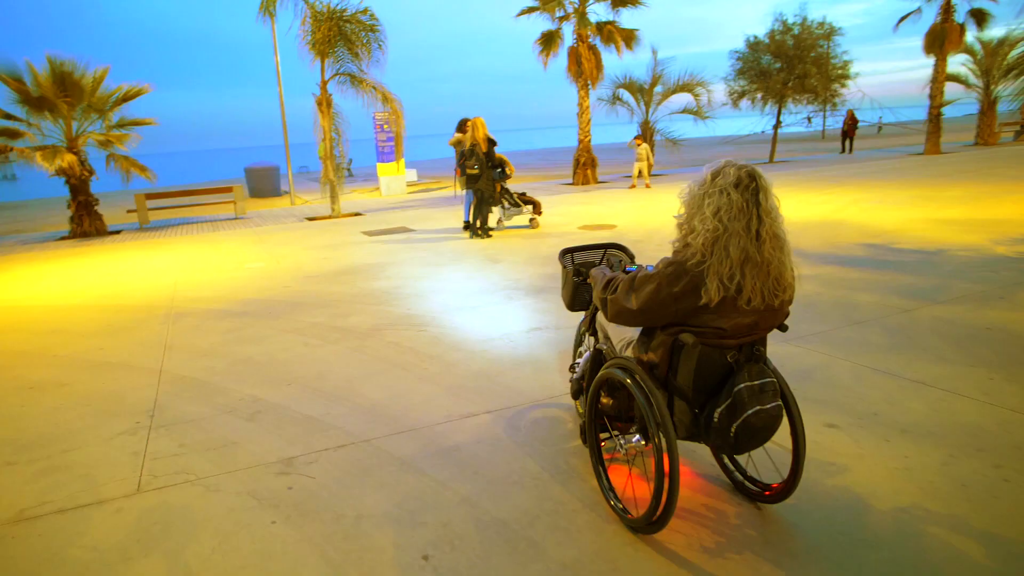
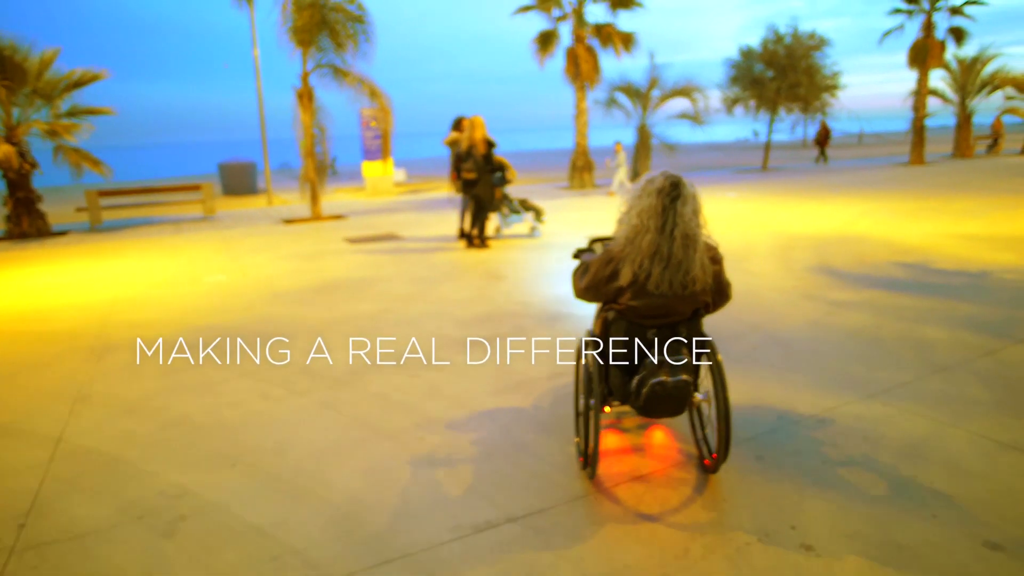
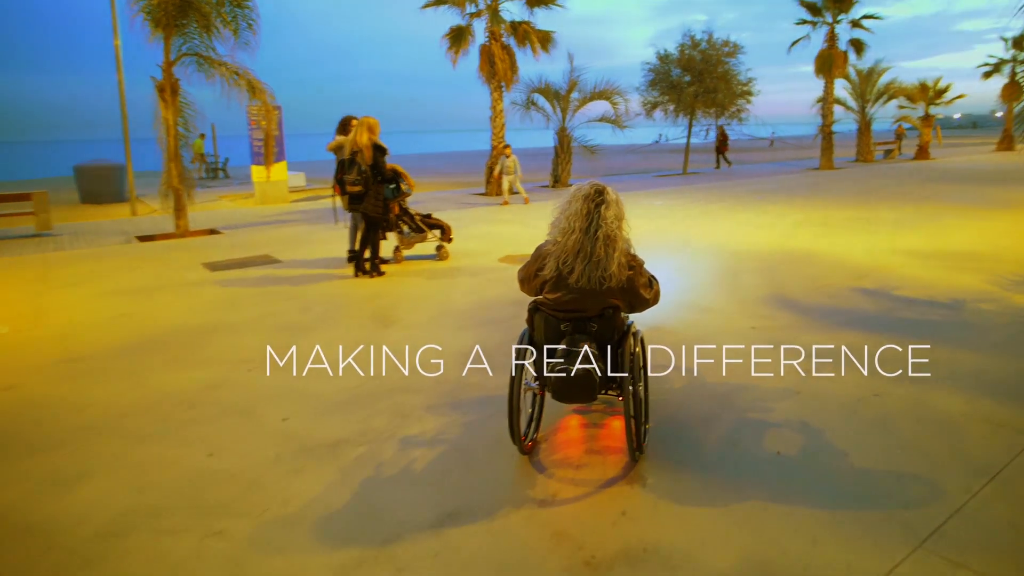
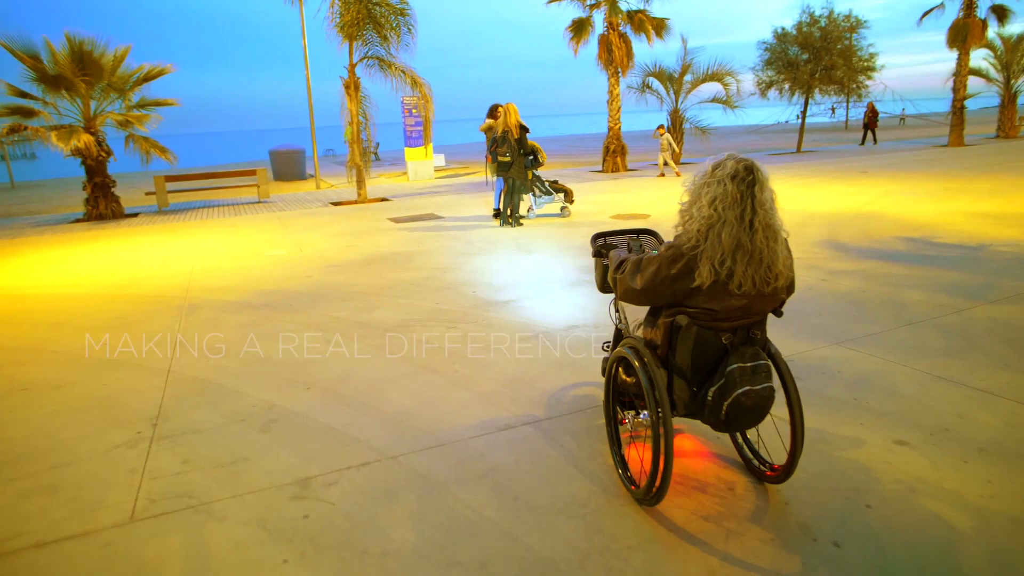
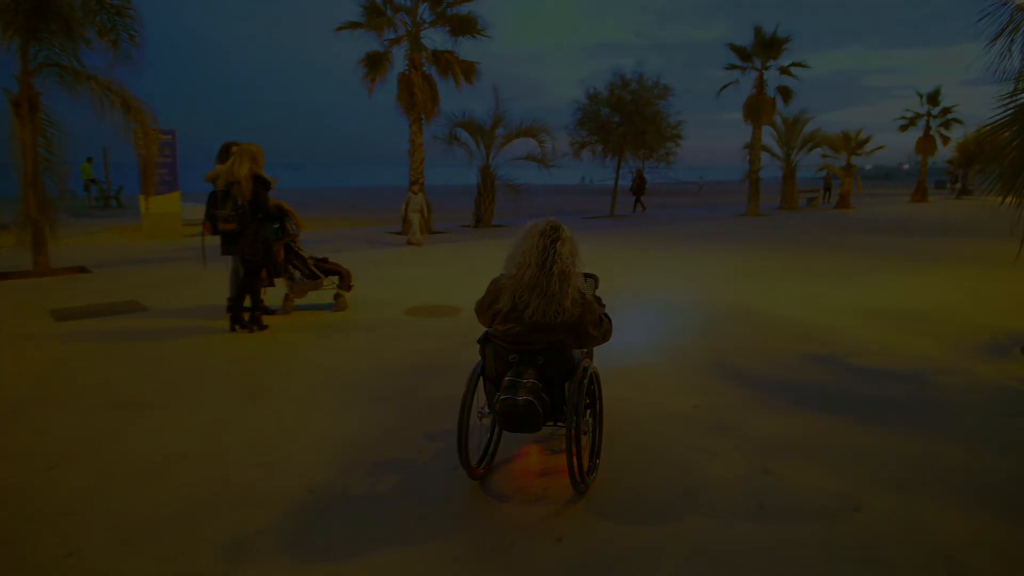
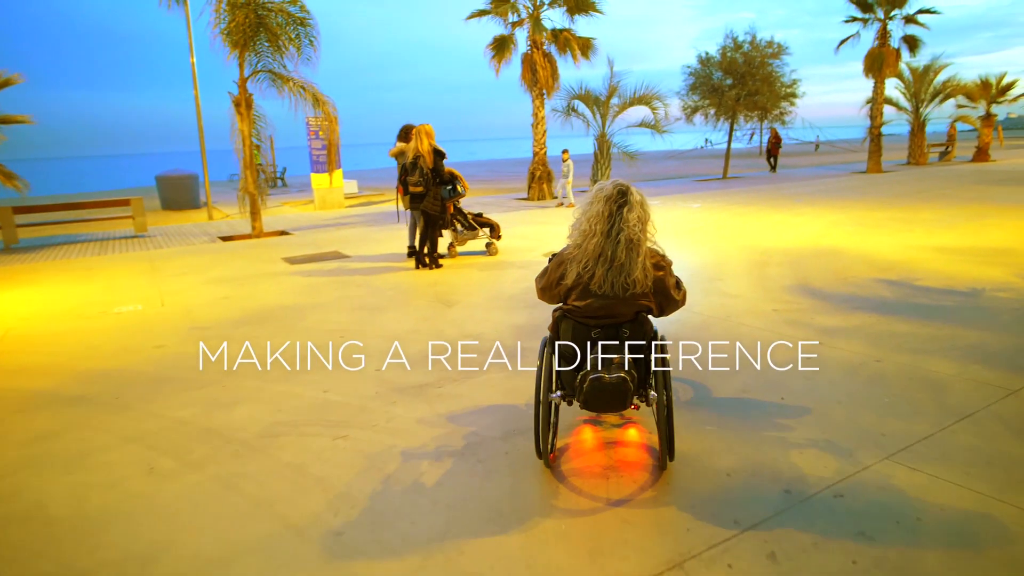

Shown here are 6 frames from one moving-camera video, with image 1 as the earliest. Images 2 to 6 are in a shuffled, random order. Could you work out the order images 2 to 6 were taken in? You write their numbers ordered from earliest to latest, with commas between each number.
4, 2, 6, 3, 5
